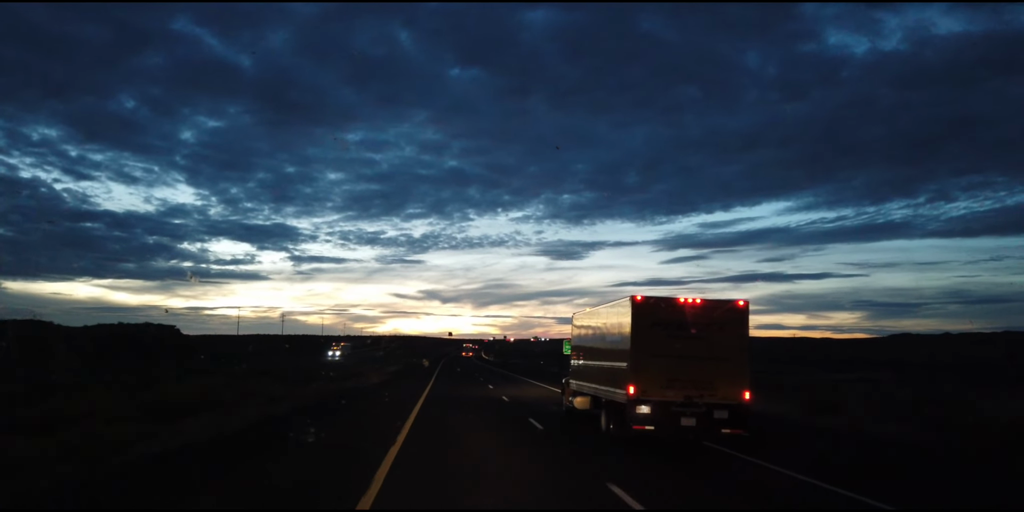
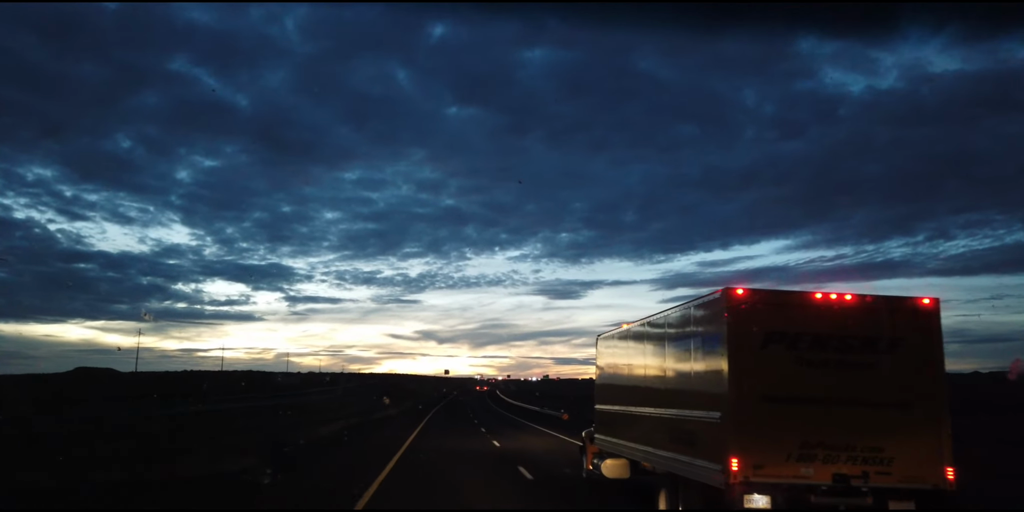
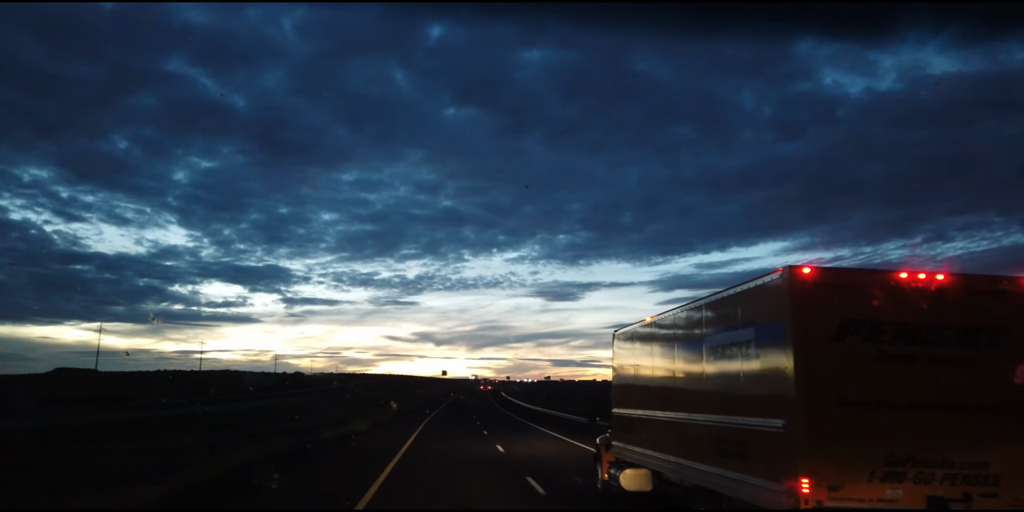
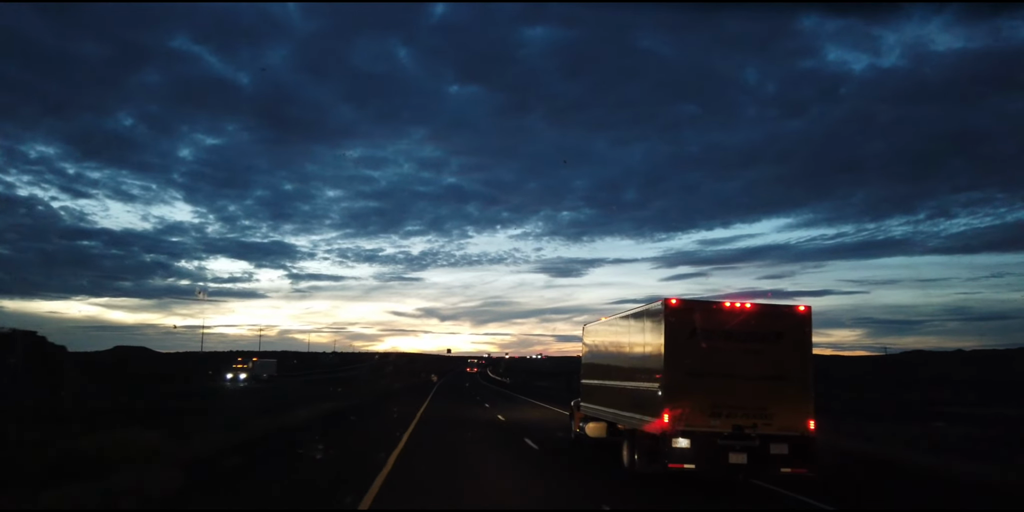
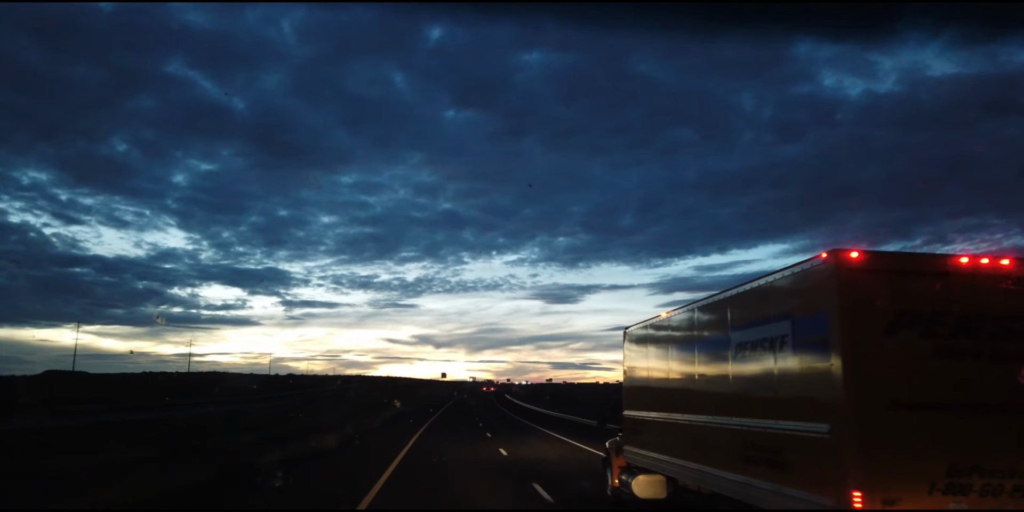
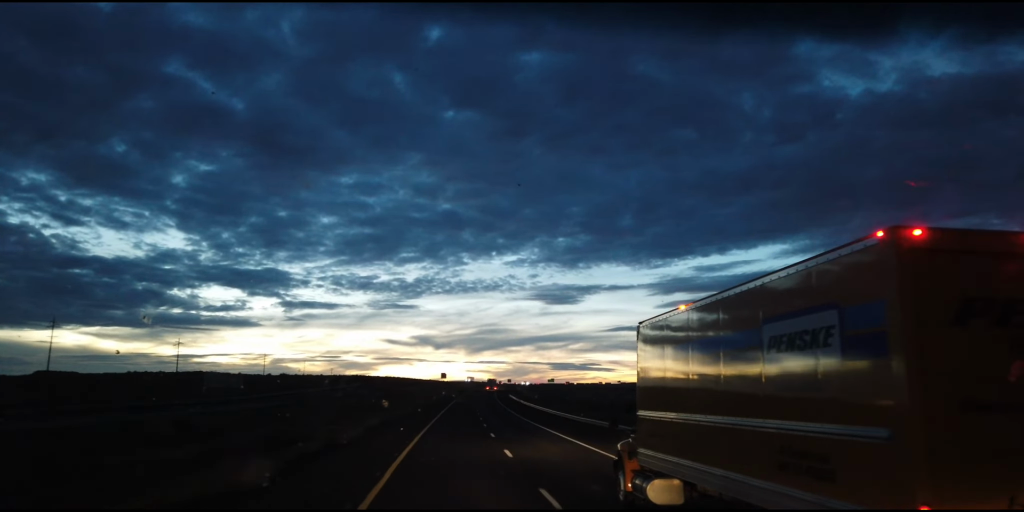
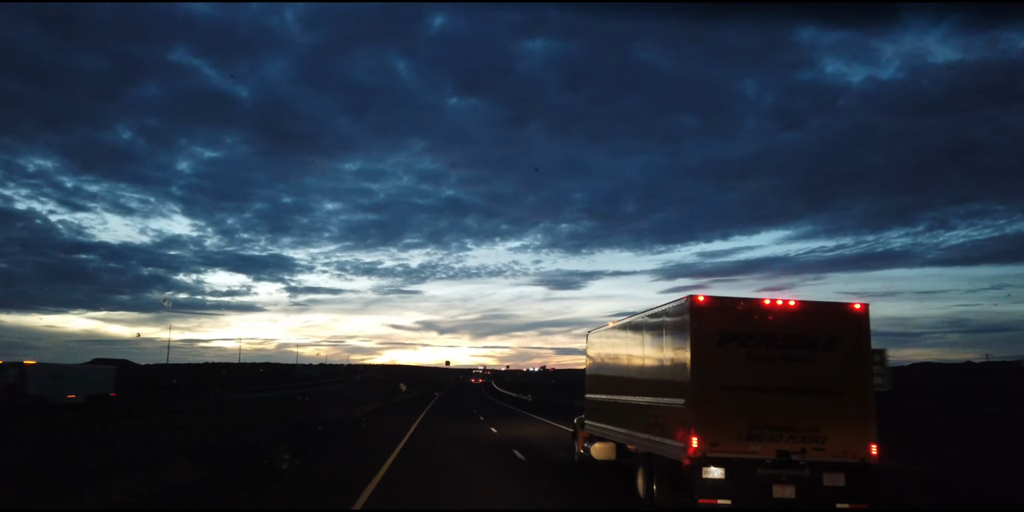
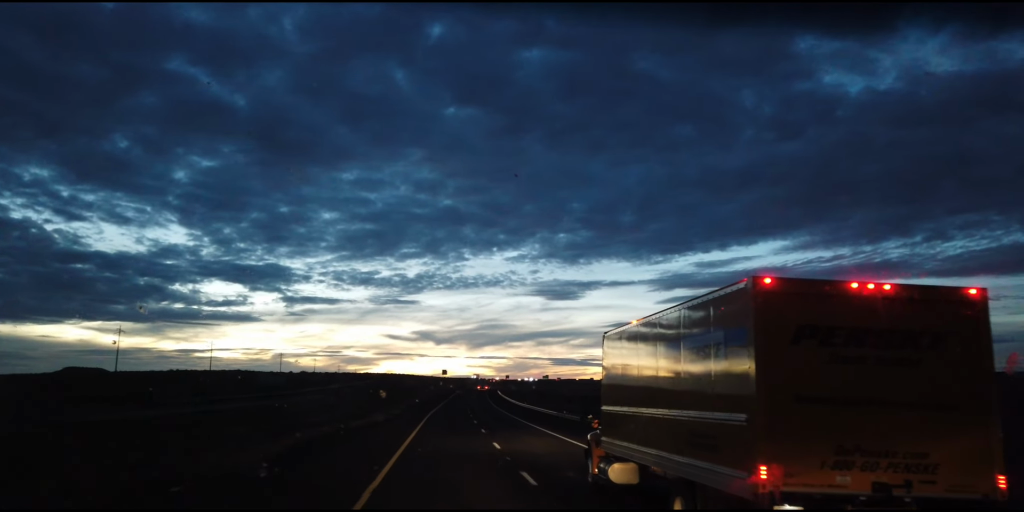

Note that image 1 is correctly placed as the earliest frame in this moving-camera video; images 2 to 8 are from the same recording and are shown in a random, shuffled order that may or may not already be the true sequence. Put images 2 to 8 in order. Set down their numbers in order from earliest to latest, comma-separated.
4, 7, 2, 8, 3, 5, 6
